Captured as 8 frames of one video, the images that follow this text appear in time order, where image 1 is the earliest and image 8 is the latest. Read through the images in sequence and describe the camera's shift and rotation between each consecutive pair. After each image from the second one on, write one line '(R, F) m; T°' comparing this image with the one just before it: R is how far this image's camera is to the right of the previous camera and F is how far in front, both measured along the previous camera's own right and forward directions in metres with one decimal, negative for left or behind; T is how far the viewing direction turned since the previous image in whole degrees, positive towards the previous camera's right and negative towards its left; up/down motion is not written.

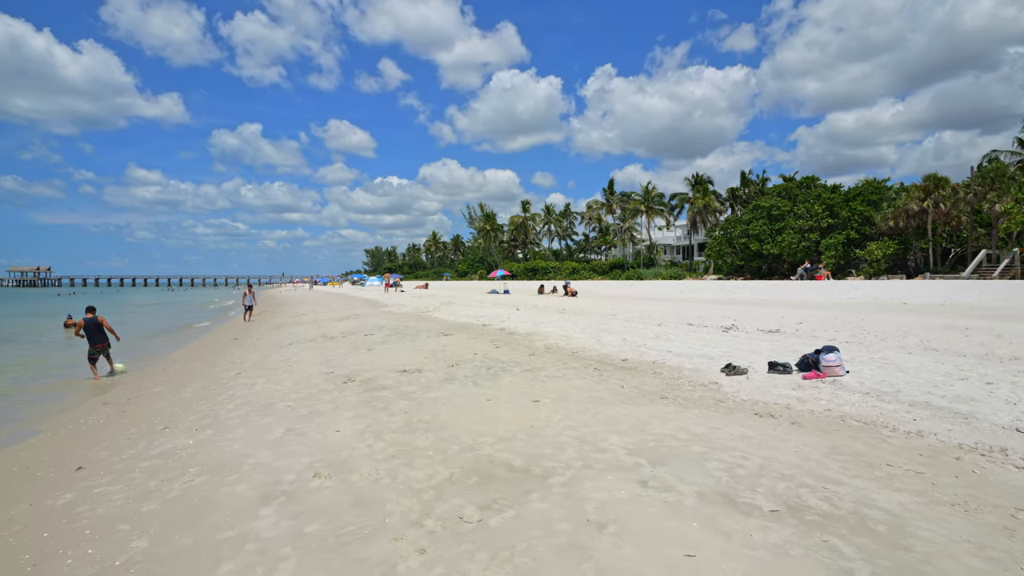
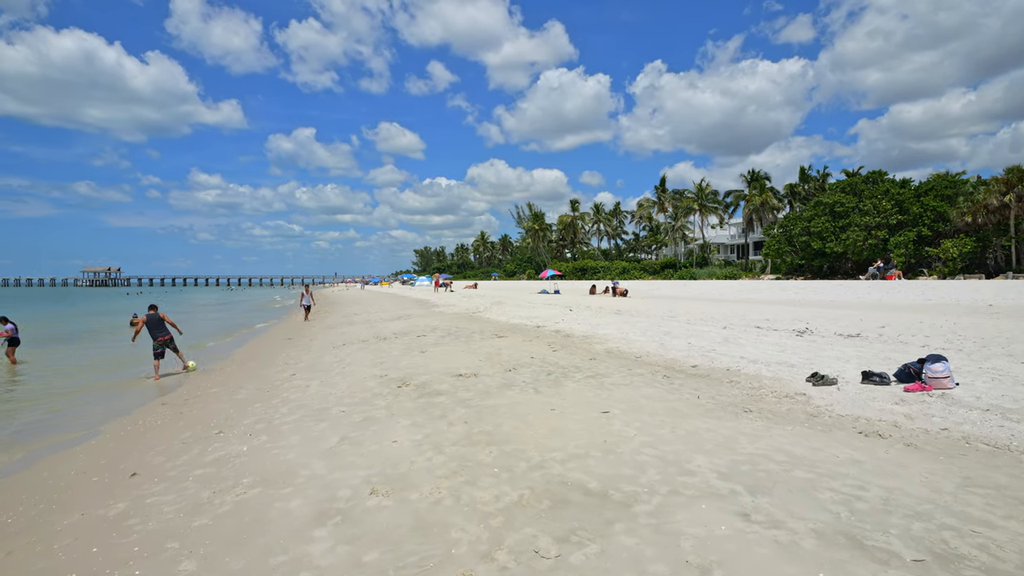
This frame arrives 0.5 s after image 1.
(-0.2, +0.5) m; -5°
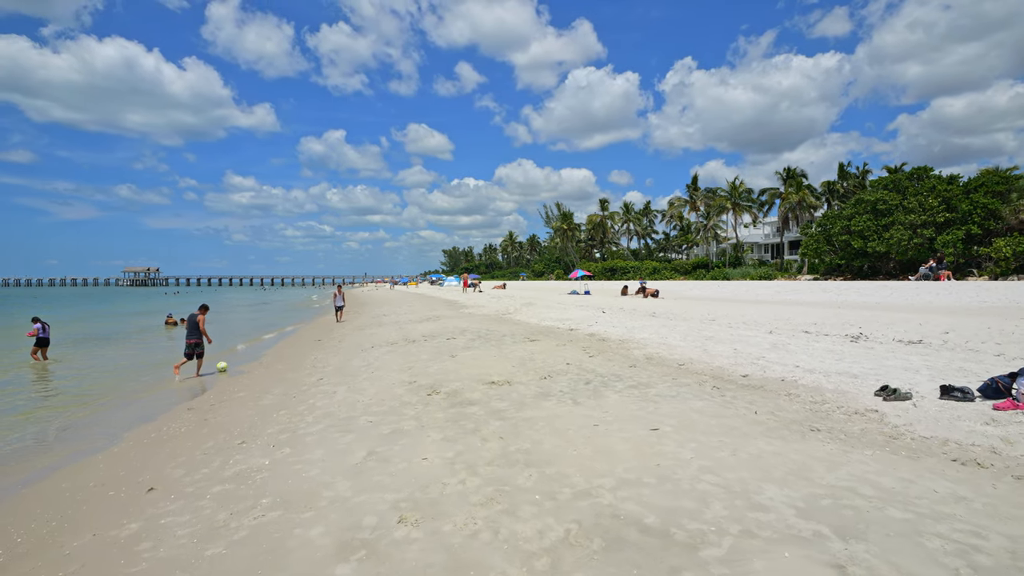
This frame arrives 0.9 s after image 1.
(-0.1, +0.5) m; -3°
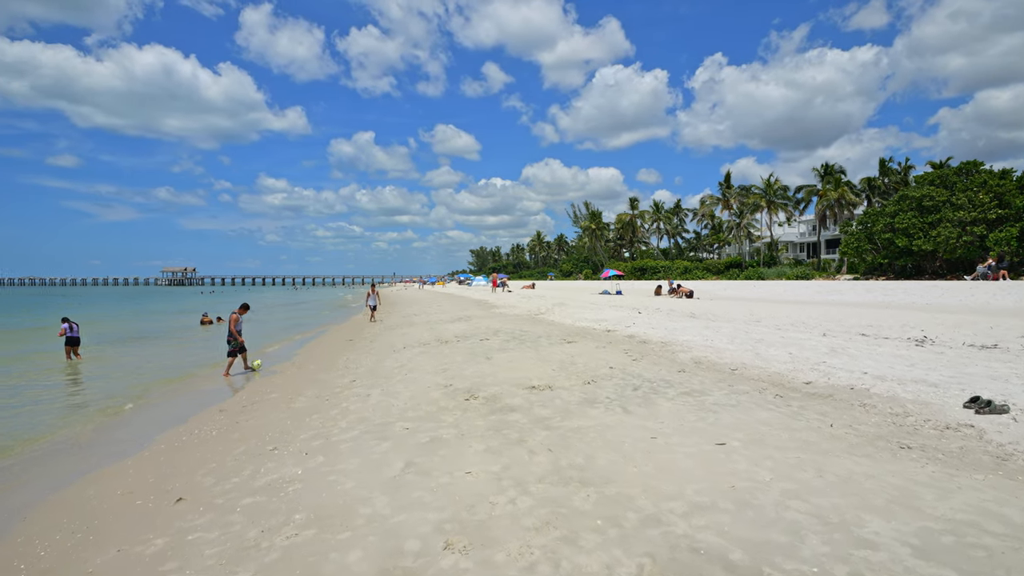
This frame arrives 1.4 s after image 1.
(-0.2, +0.5) m; -3°
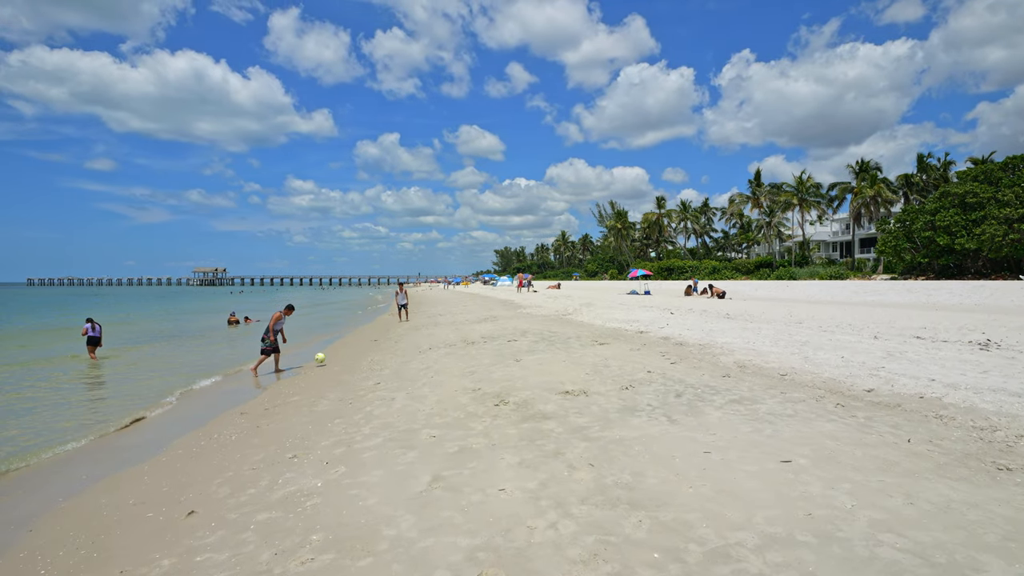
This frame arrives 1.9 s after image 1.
(-0.1, +0.5) m; -2°
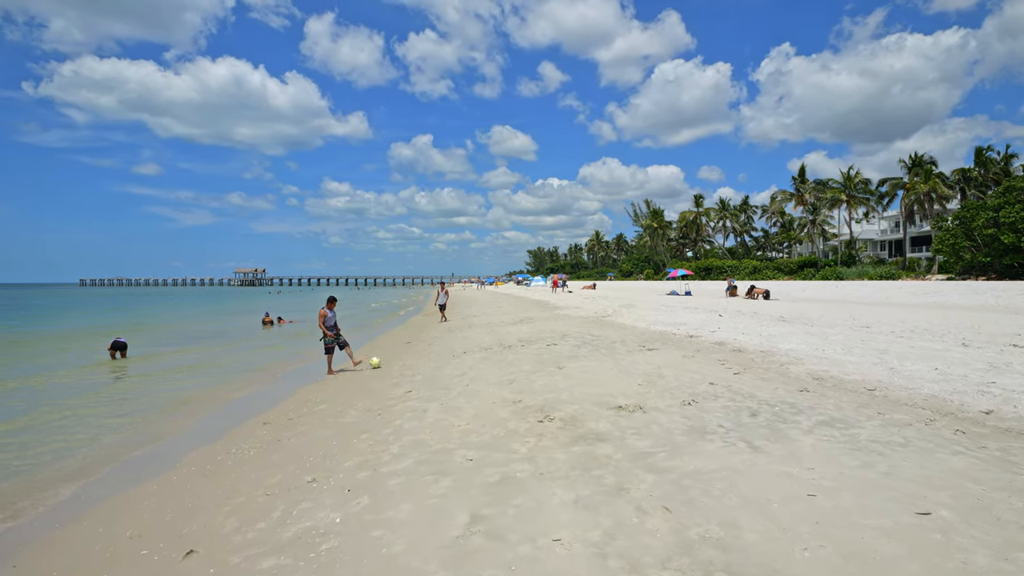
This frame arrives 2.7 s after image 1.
(-0.2, +0.9) m; -3°
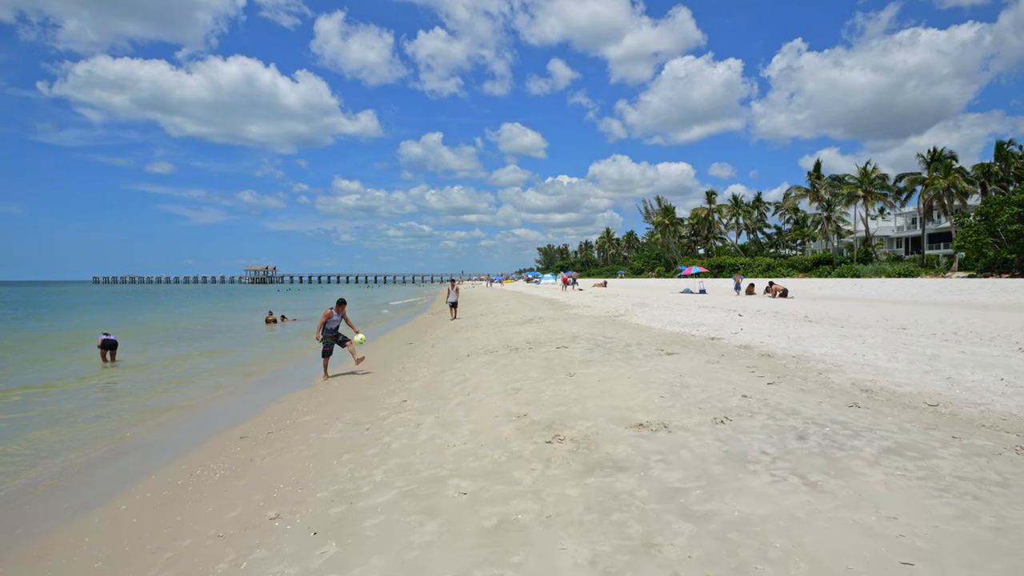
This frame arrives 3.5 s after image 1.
(+0.1, +1.0) m; -1°
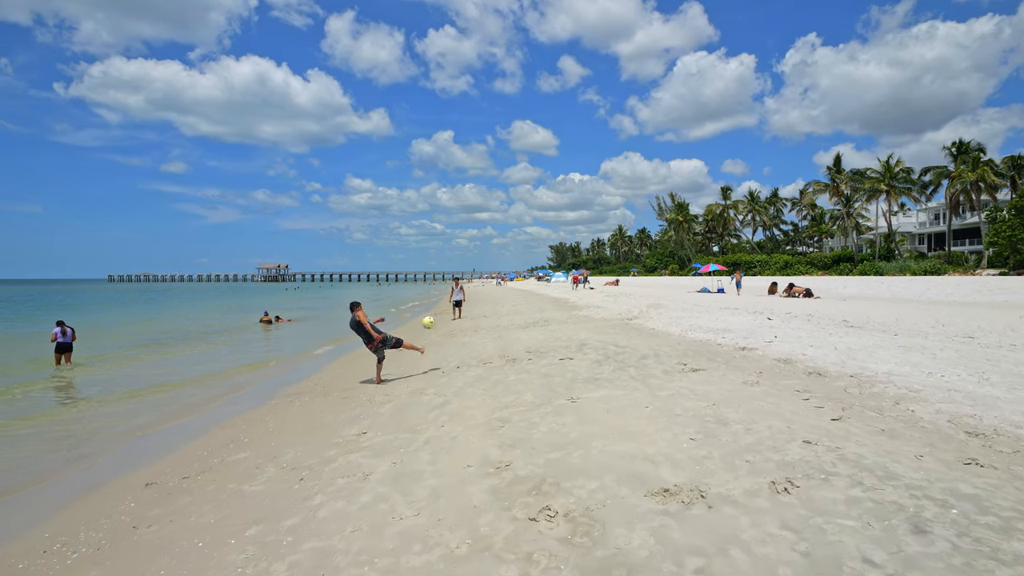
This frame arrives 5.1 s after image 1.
(+0.3, +1.9) m; -1°
